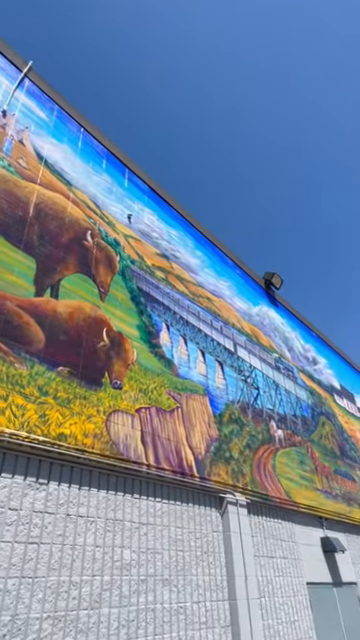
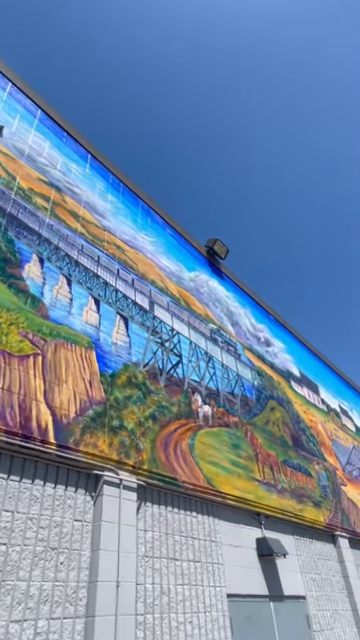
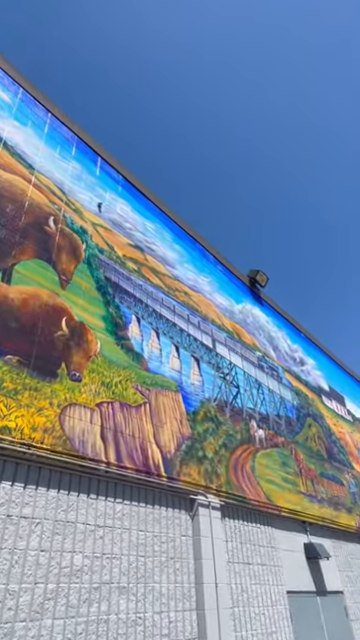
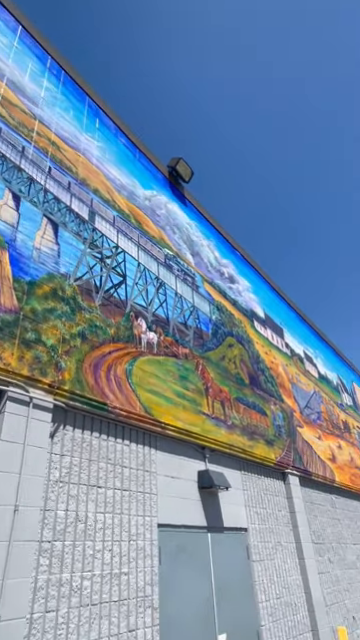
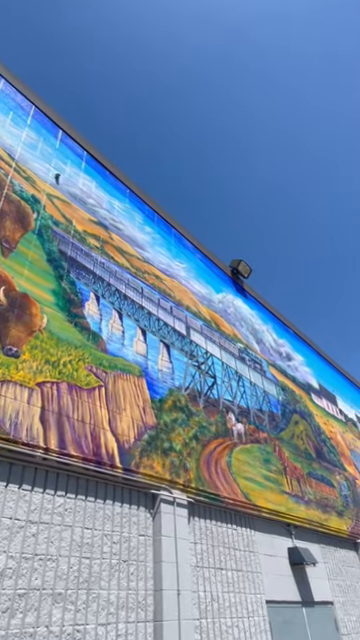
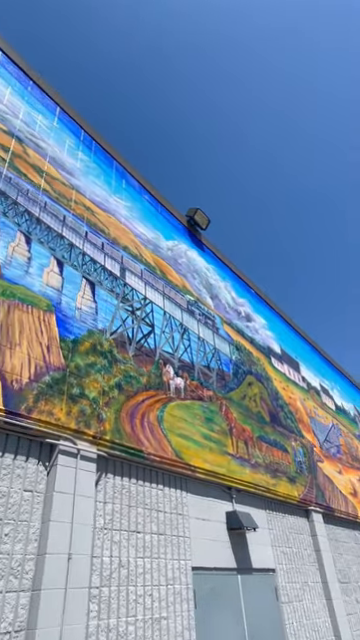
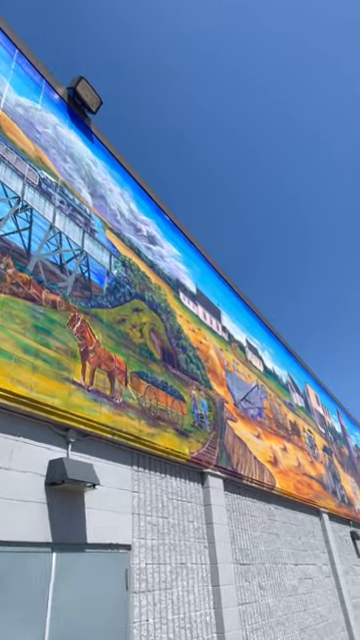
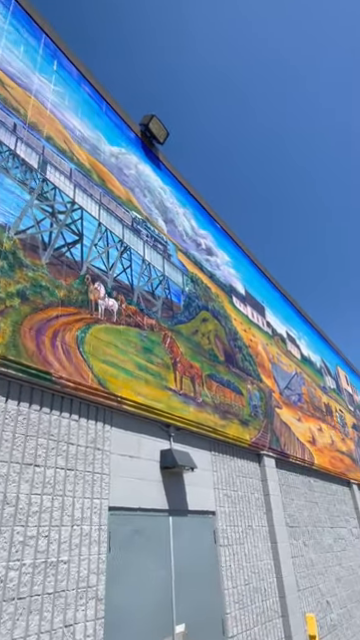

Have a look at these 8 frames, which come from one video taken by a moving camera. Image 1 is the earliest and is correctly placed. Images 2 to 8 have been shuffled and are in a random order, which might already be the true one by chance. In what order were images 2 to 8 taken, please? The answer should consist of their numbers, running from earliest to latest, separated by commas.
3, 5, 2, 6, 4, 8, 7
